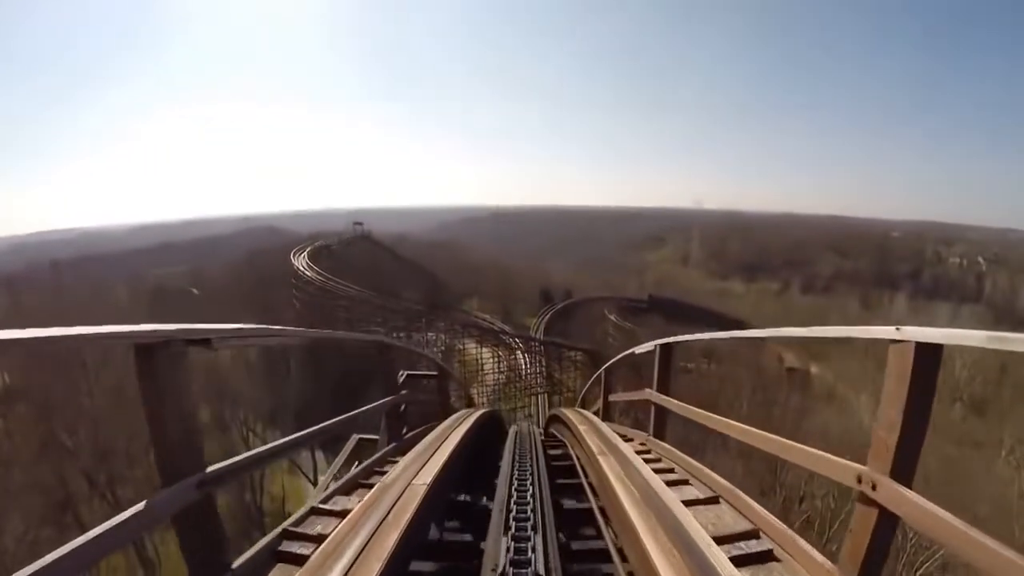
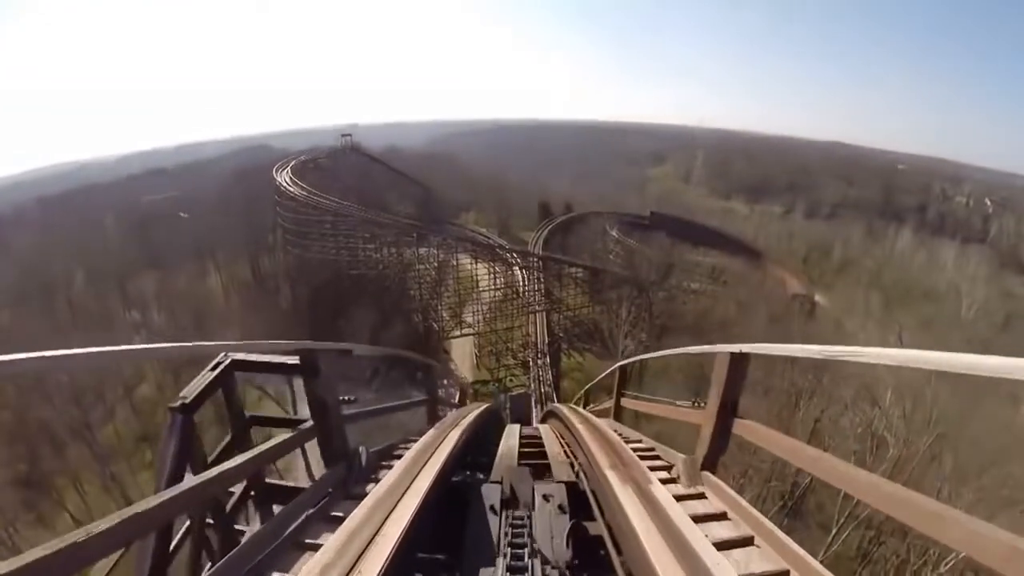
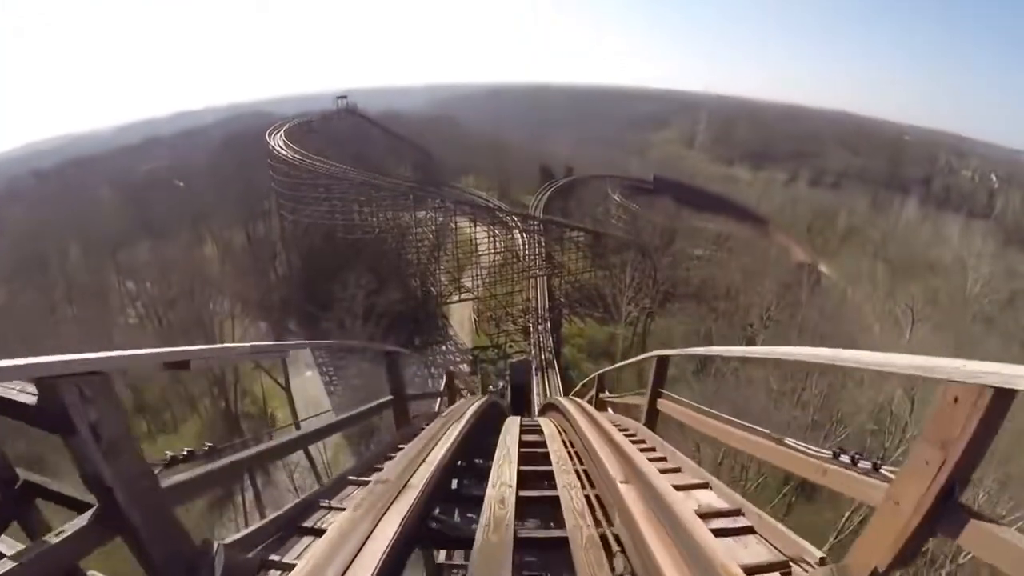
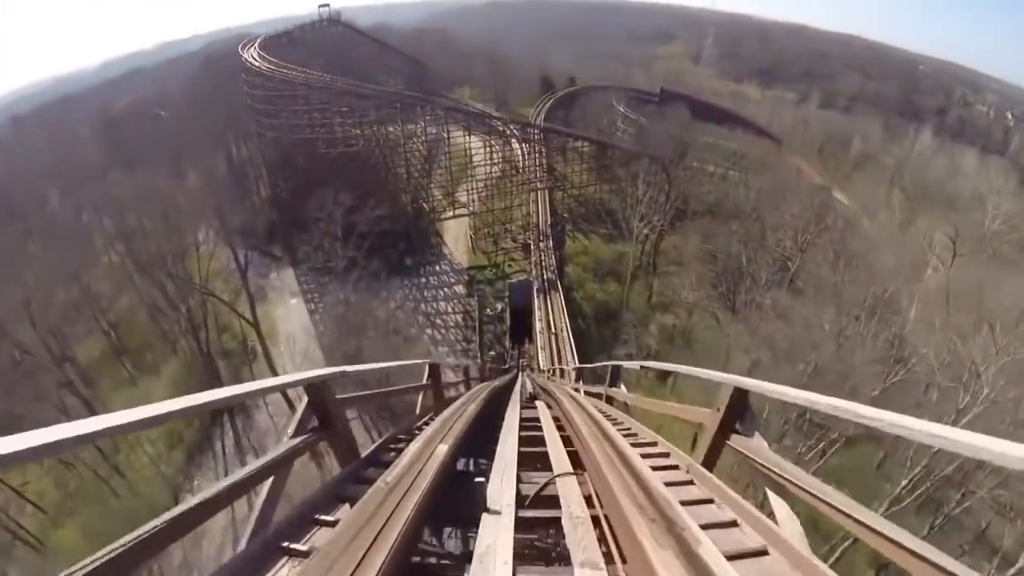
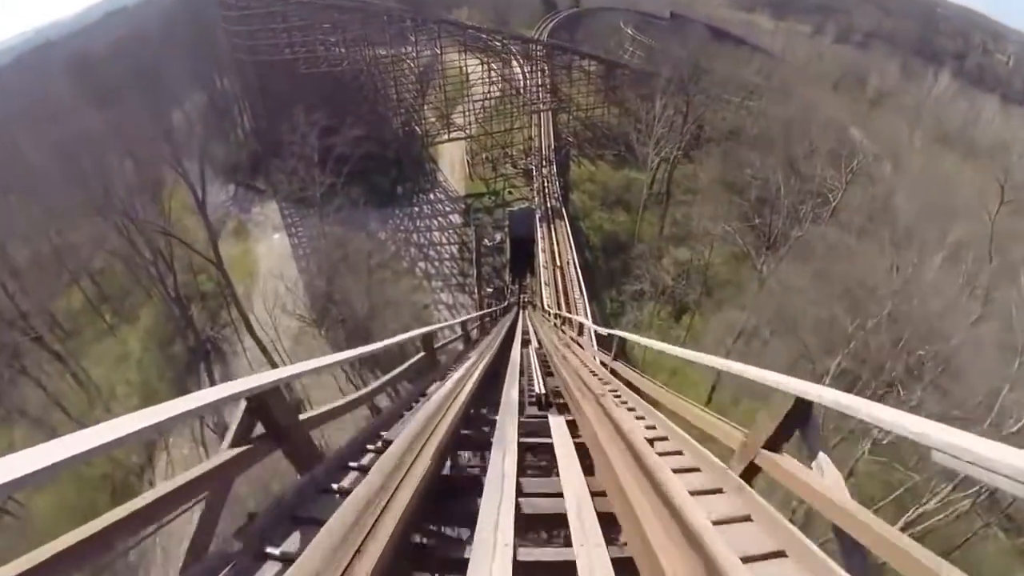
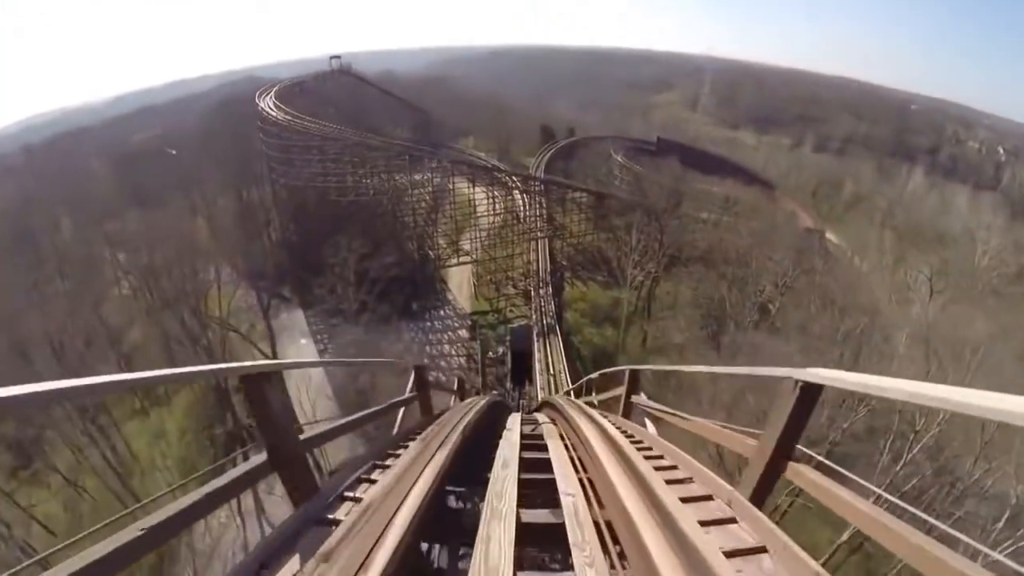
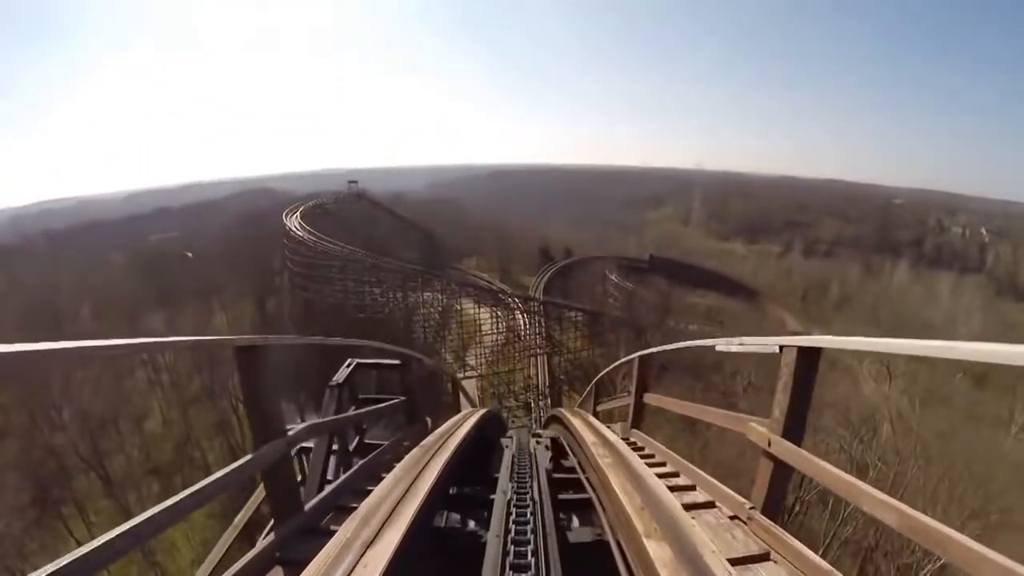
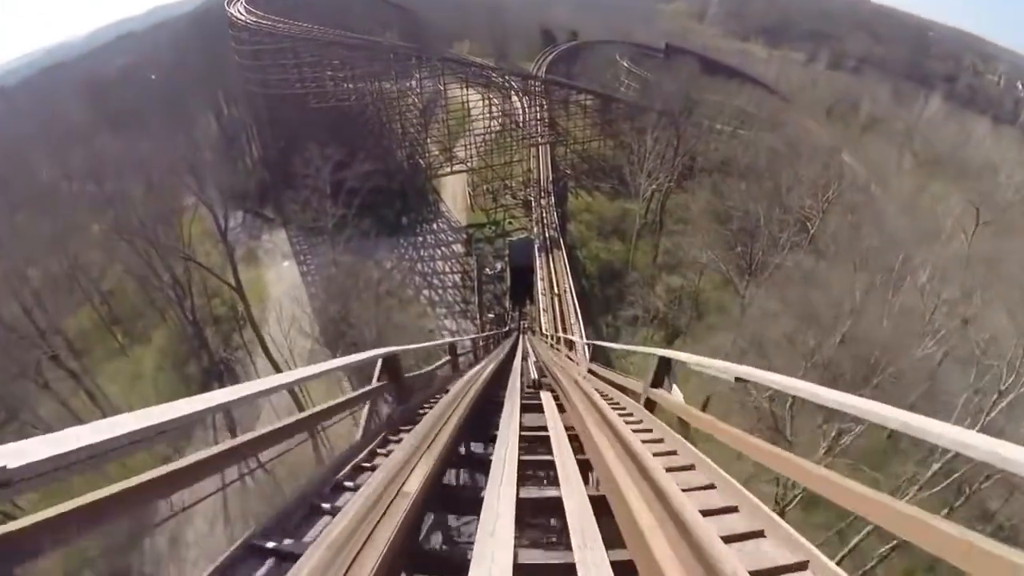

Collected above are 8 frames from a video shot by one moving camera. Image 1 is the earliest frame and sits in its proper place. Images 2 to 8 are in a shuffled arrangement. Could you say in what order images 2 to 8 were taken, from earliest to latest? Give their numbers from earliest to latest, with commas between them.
7, 2, 3, 6, 4, 8, 5
